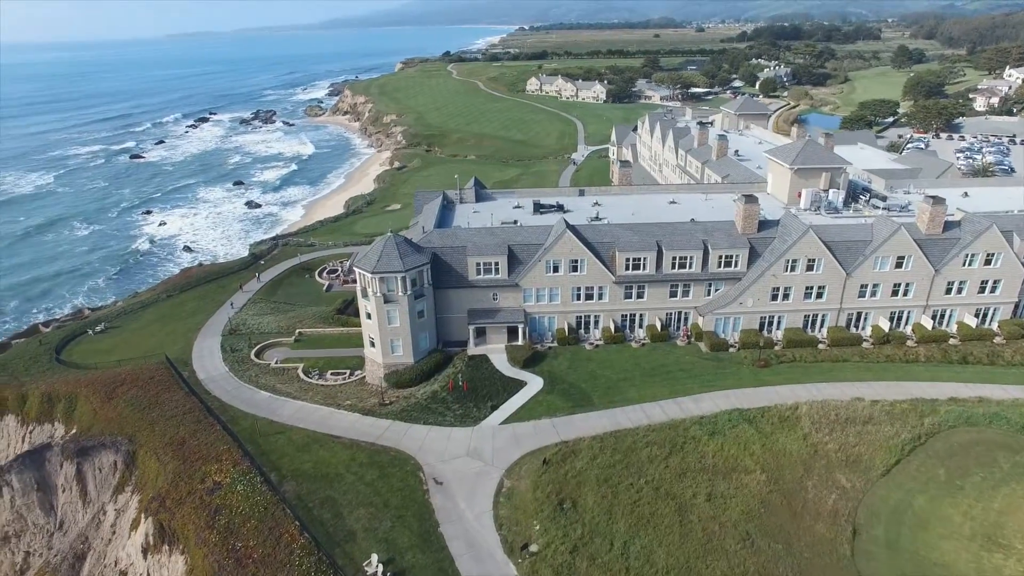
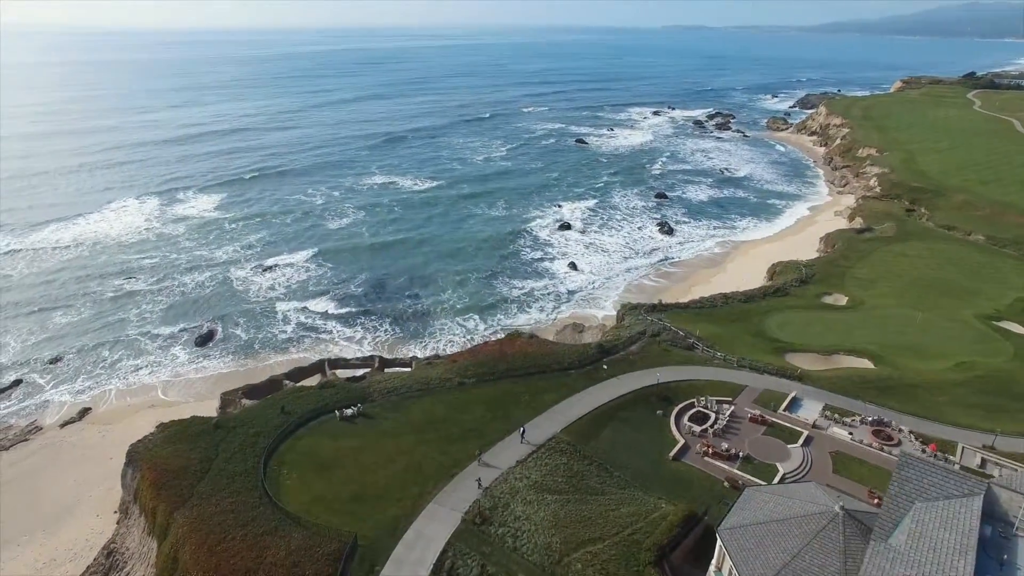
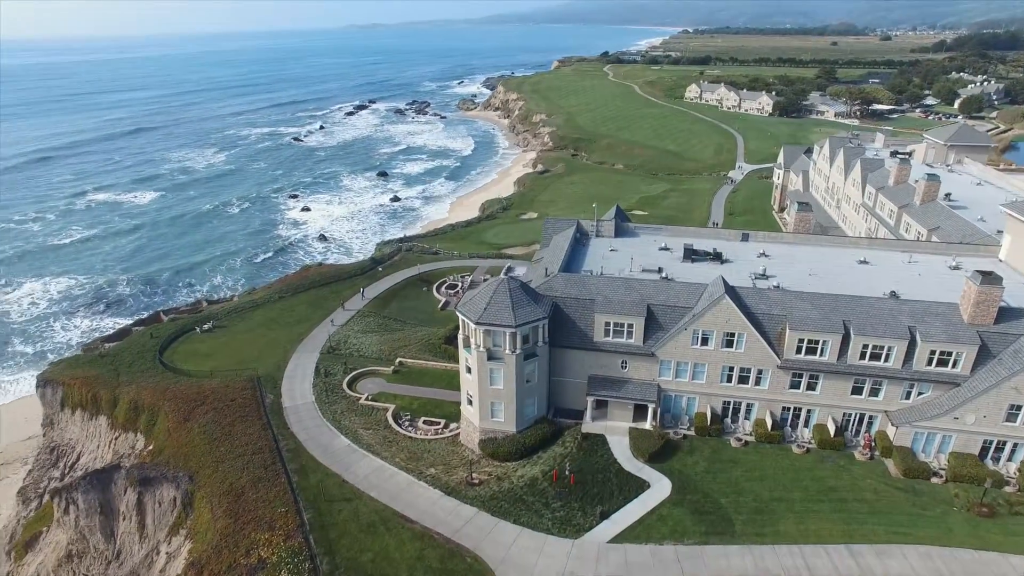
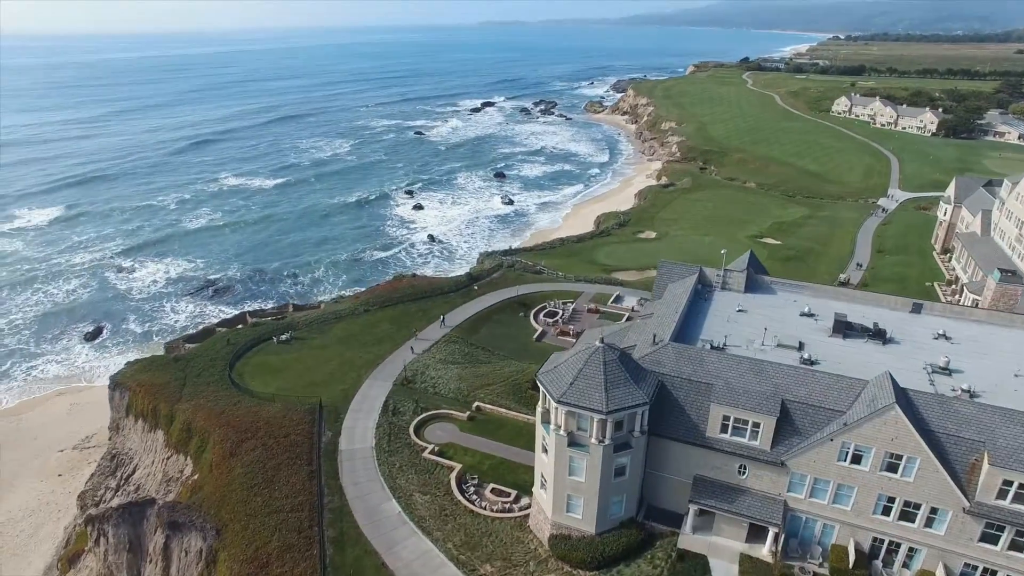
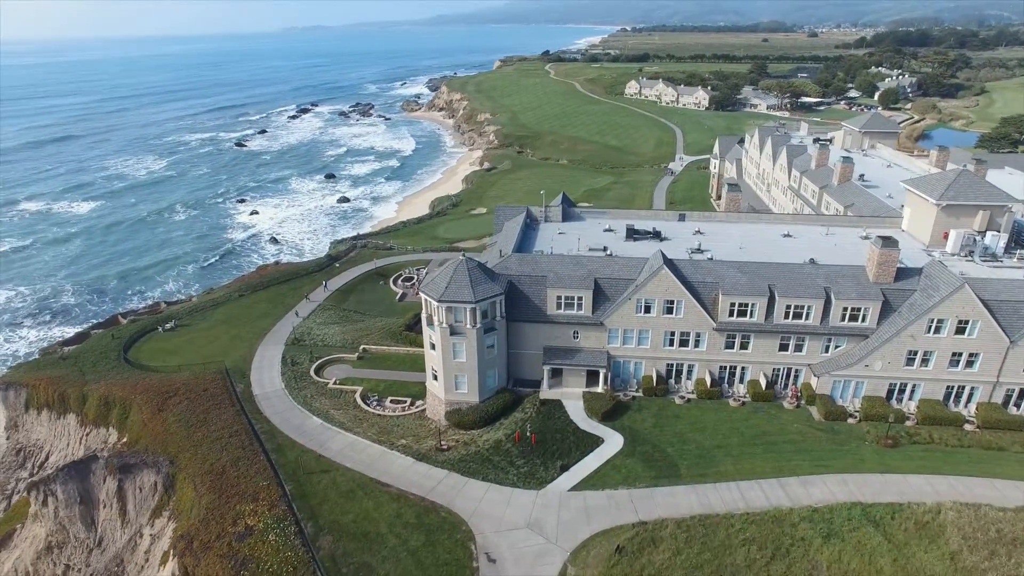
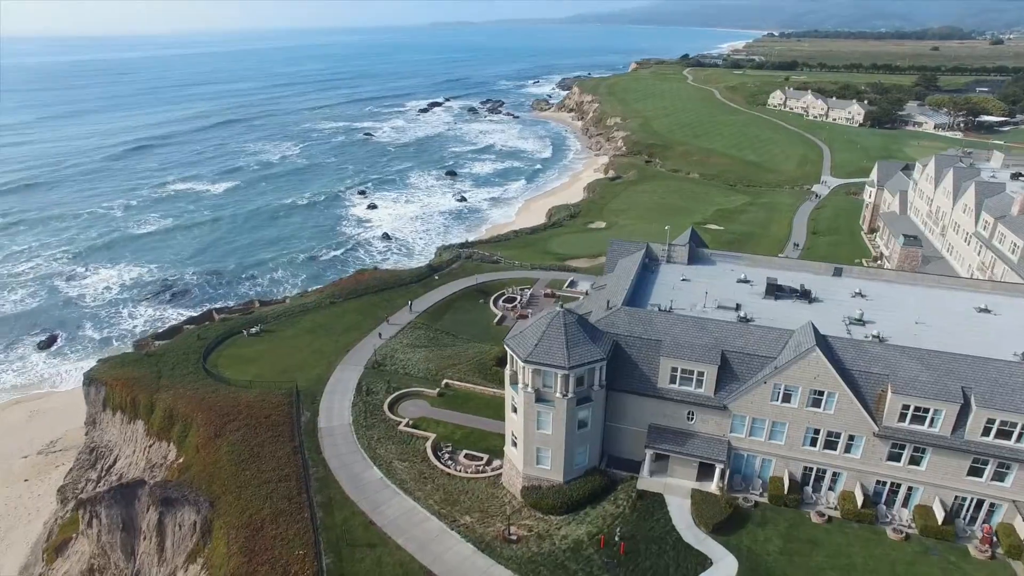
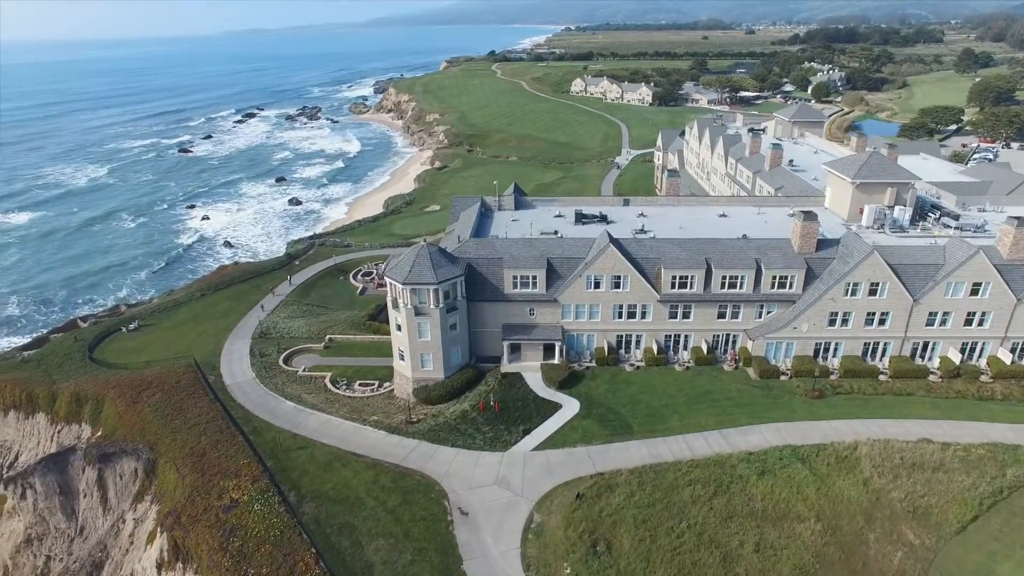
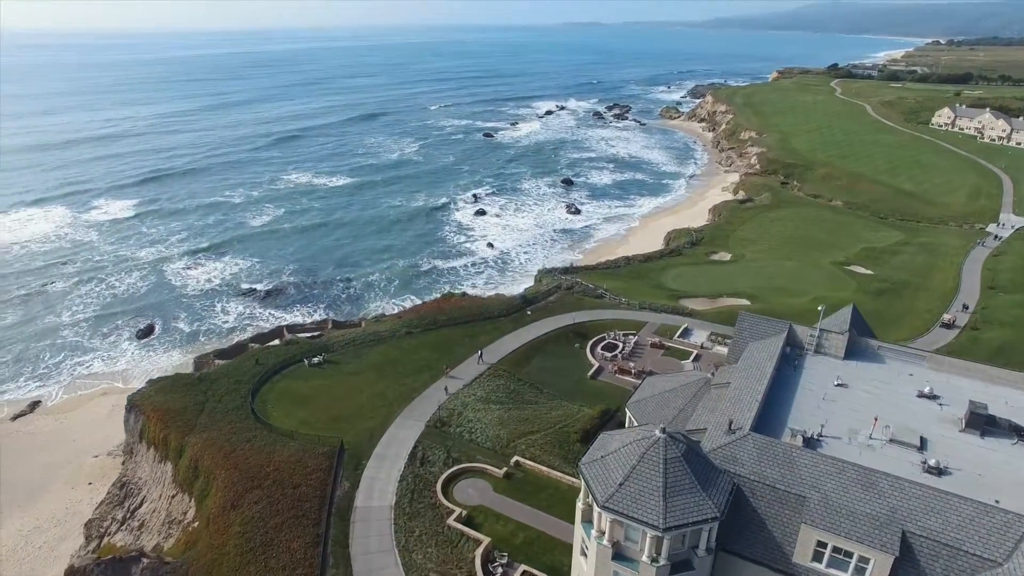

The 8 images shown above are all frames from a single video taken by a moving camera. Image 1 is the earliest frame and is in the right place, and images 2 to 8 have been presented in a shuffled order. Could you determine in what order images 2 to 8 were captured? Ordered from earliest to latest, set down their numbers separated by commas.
7, 5, 3, 6, 4, 8, 2
